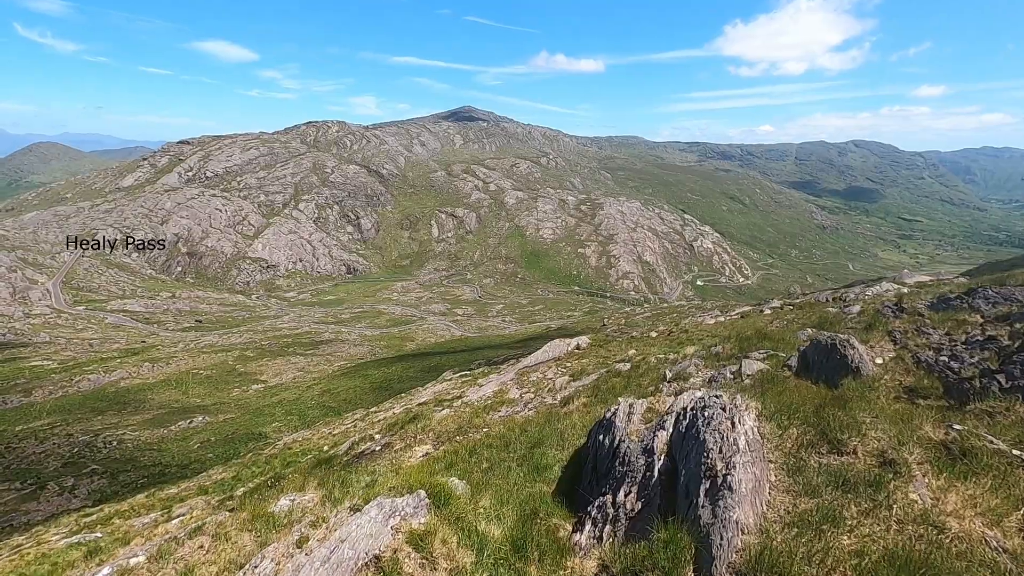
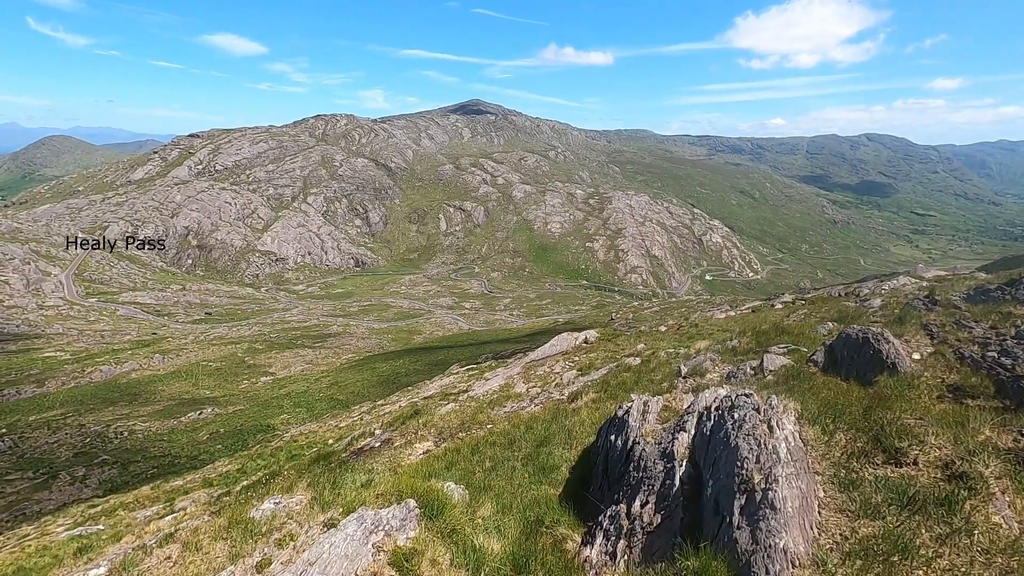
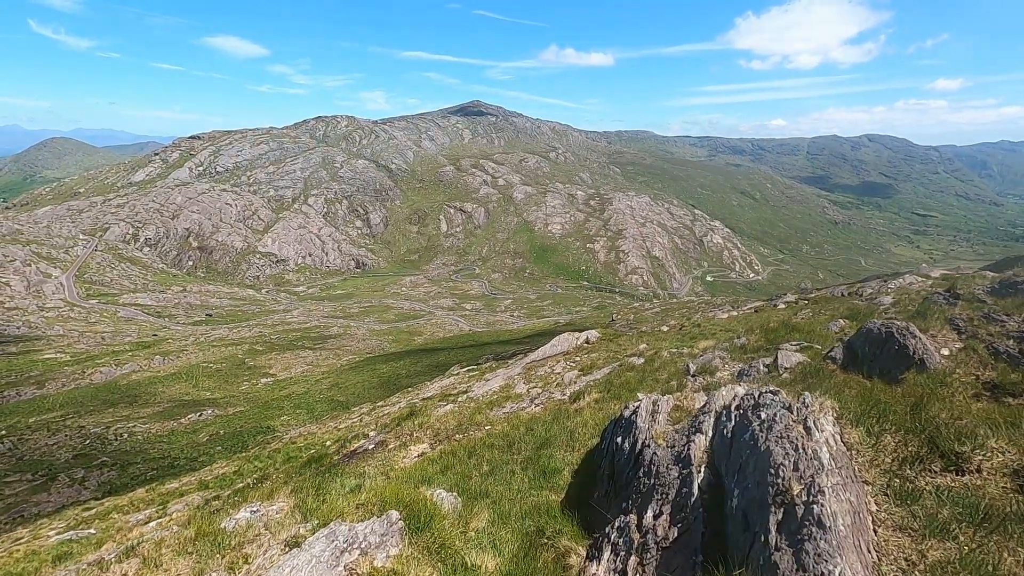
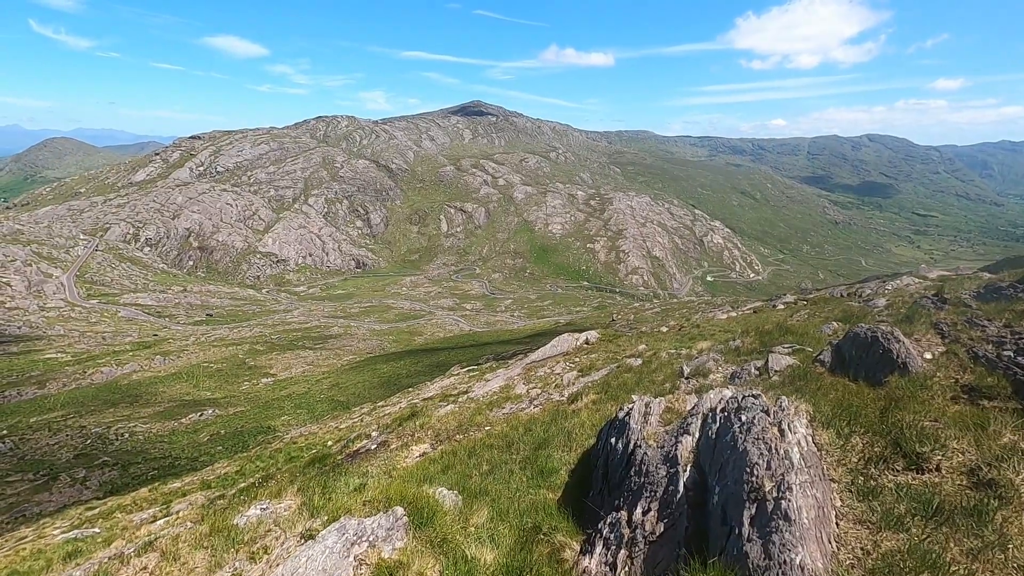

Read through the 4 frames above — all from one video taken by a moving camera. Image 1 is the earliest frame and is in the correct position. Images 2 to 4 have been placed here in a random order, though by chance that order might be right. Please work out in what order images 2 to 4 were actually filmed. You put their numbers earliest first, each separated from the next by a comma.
2, 4, 3
